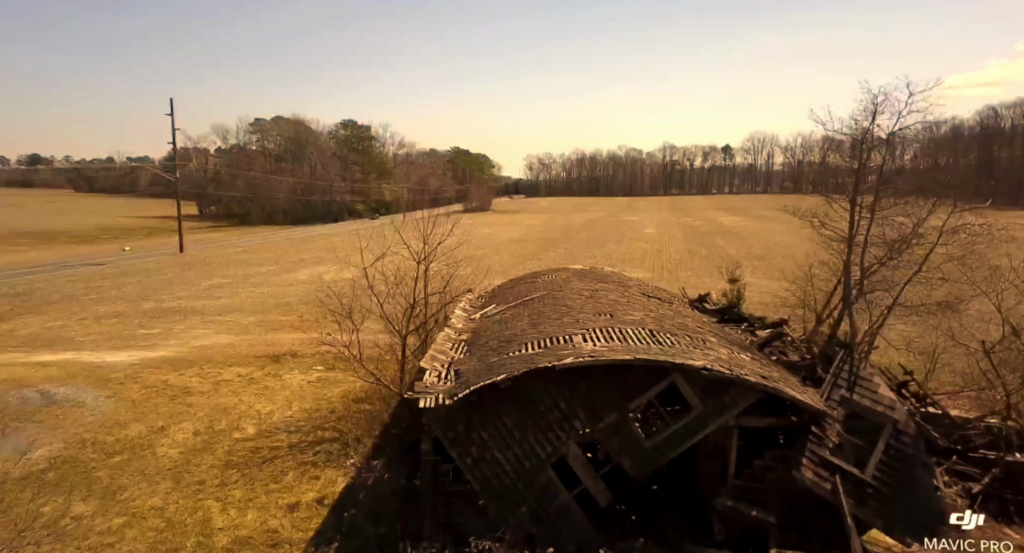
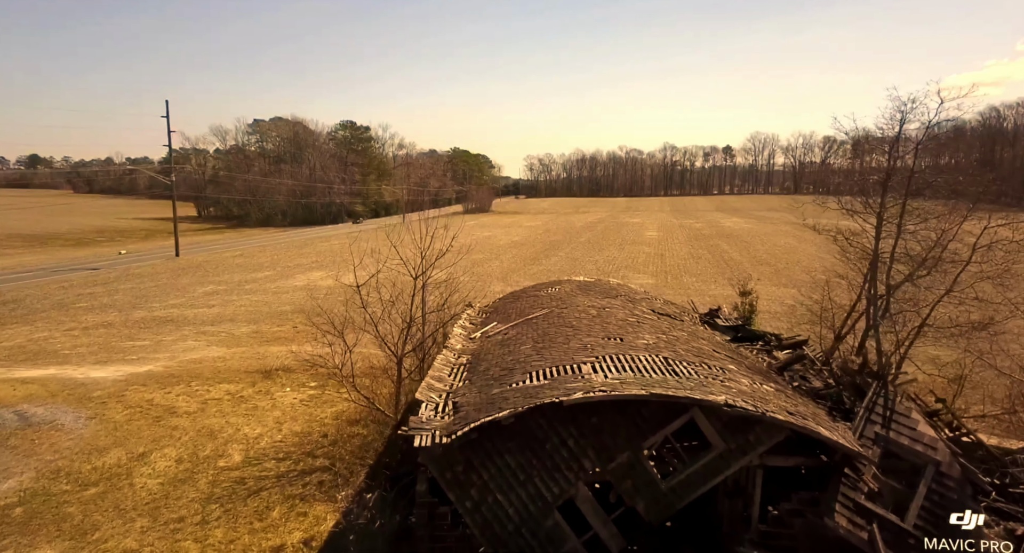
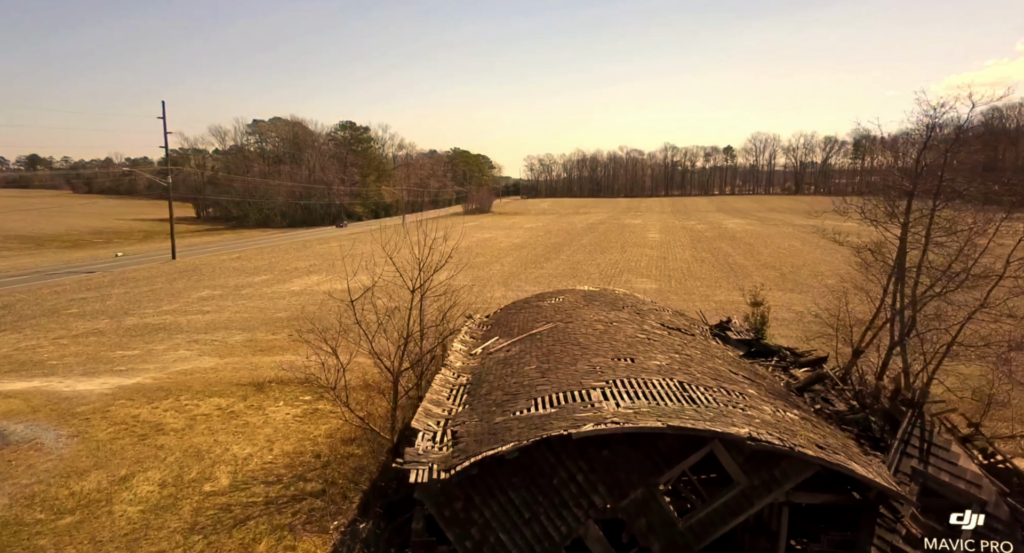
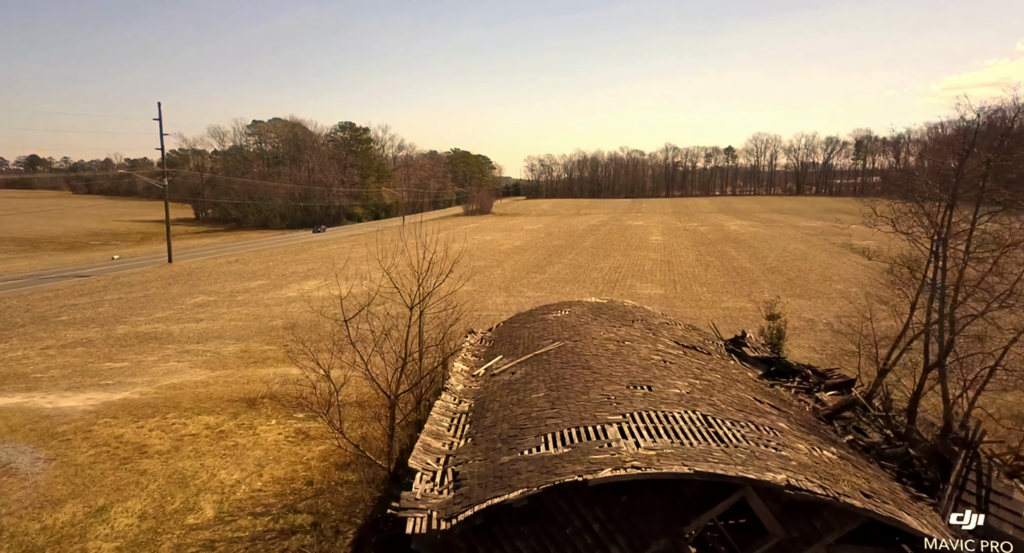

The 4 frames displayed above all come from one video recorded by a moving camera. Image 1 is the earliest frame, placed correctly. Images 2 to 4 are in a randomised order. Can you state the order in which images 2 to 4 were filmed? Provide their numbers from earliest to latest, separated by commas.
2, 3, 4
